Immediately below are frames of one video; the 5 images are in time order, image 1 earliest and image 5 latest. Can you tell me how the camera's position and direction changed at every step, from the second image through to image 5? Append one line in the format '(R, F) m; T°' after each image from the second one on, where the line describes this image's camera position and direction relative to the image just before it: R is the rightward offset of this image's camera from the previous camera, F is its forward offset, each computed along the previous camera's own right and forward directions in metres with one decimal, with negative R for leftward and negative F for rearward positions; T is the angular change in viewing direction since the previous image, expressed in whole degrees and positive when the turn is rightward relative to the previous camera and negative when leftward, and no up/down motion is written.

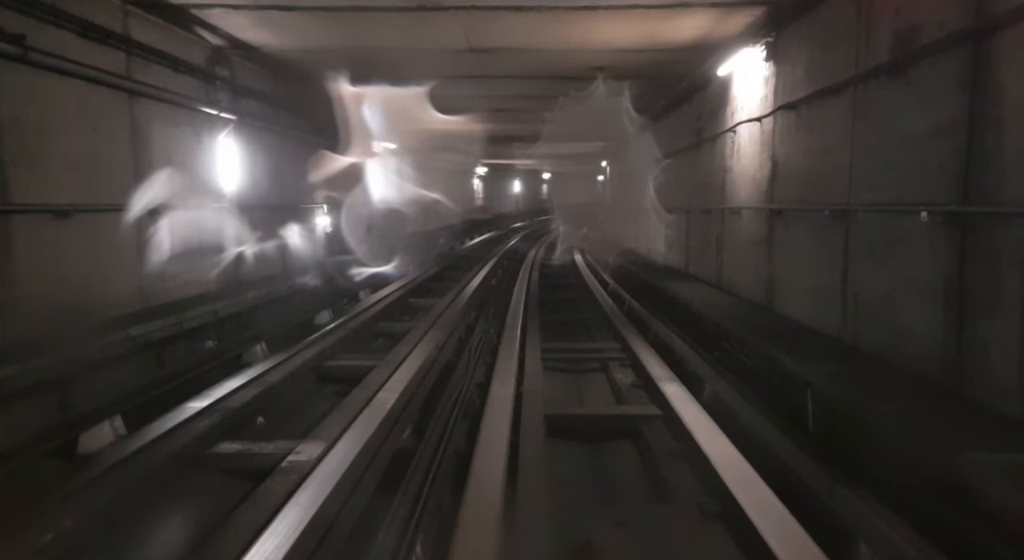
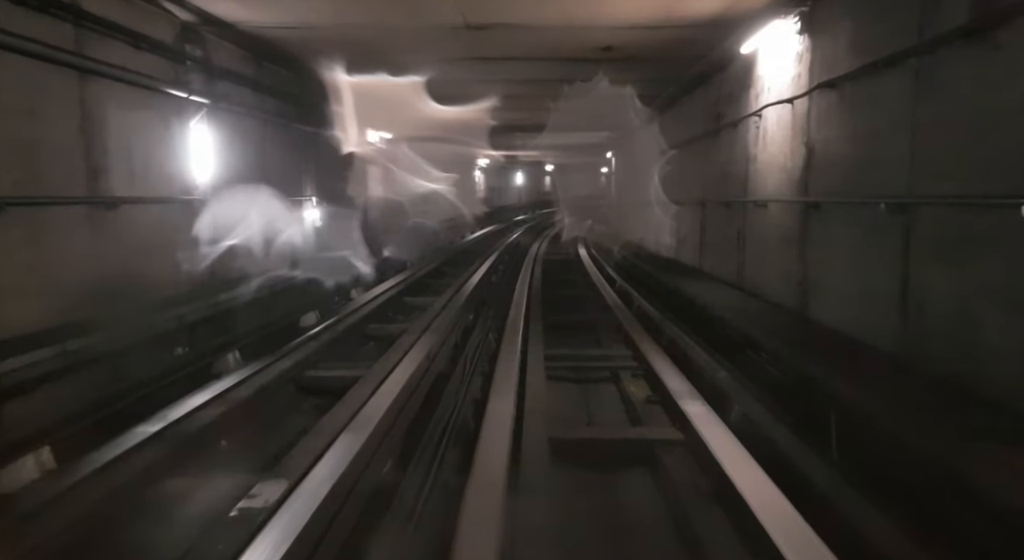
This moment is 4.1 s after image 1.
(0.0, +0.6) m; 0°
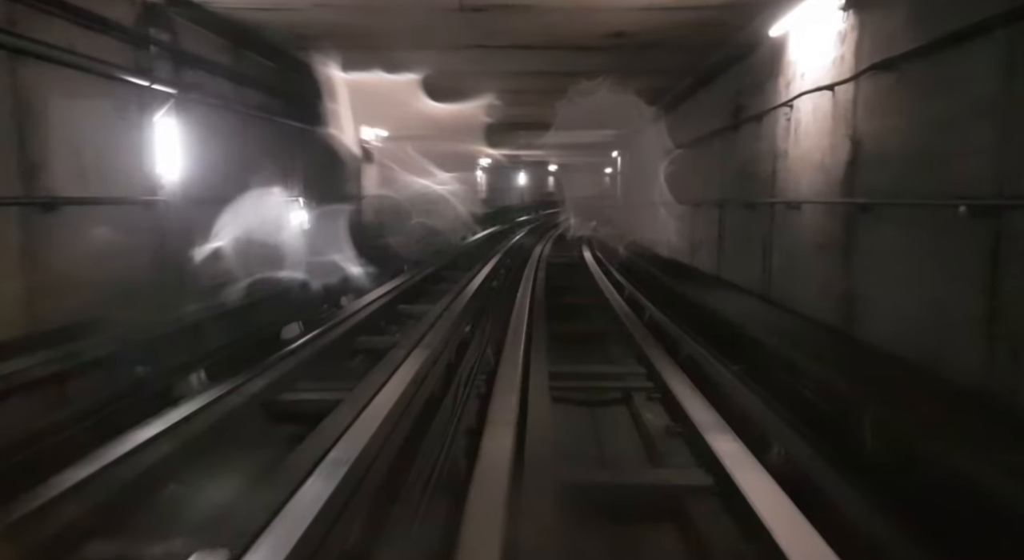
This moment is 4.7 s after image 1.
(0.0, +0.7) m; 0°
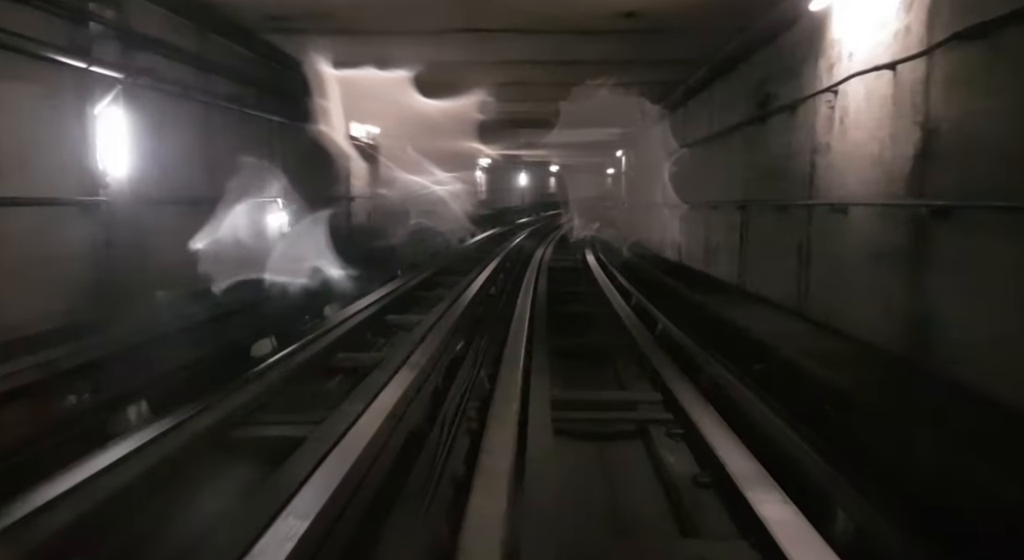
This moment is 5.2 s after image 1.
(0.0, +0.8) m; 0°
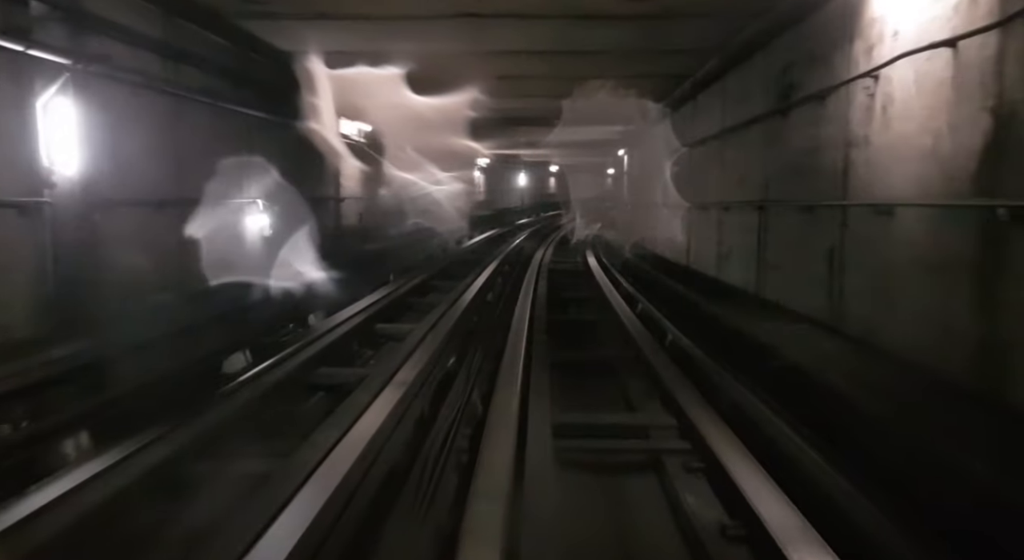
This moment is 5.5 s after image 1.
(0.0, +0.6) m; 0°
